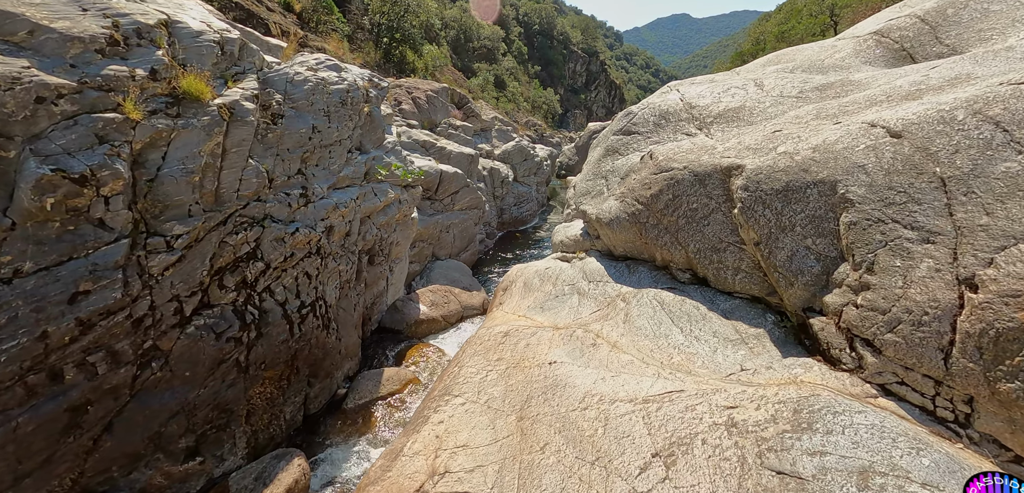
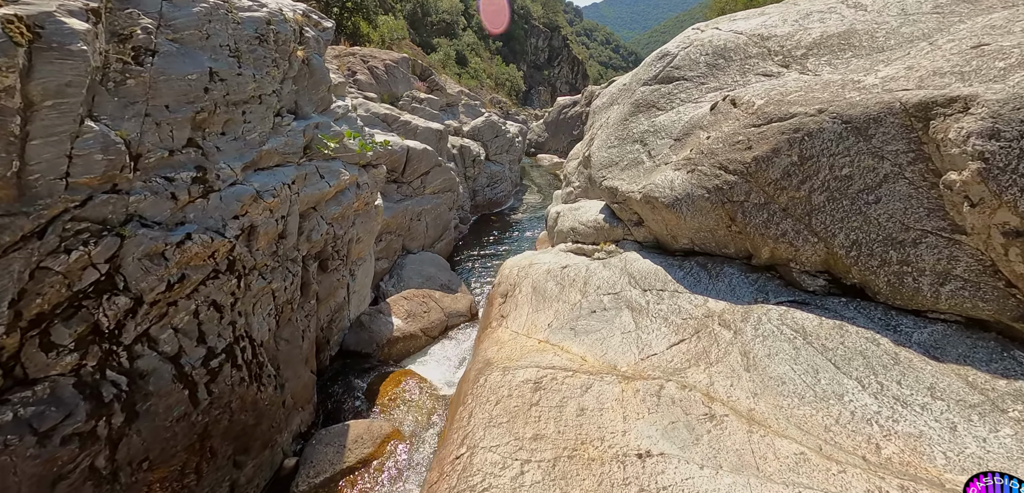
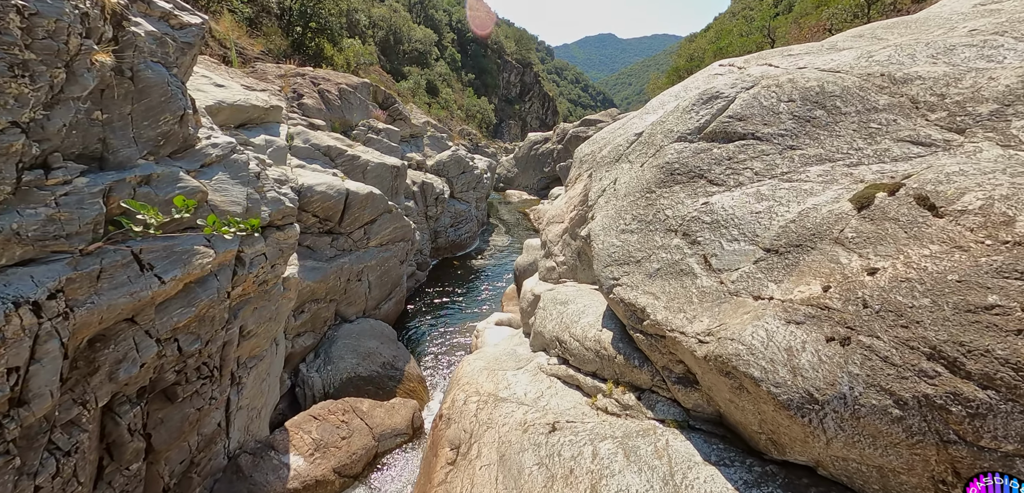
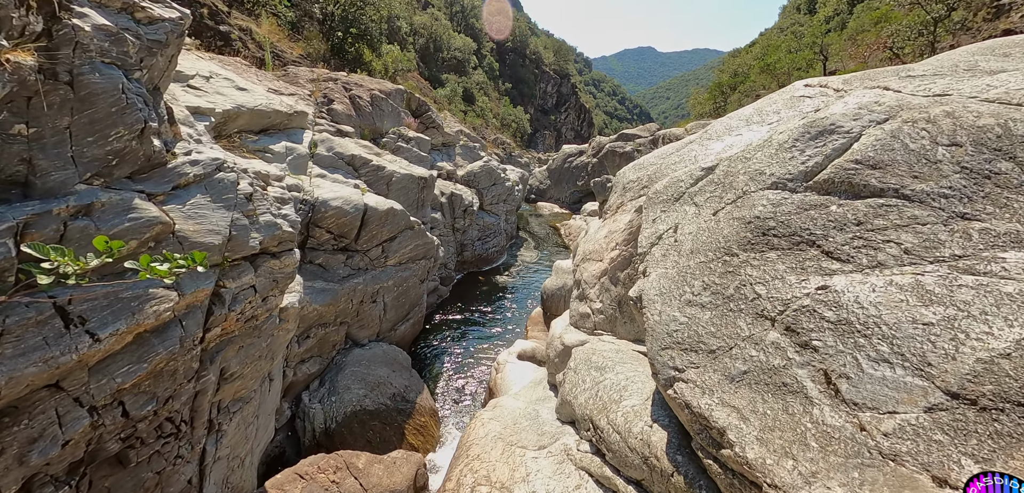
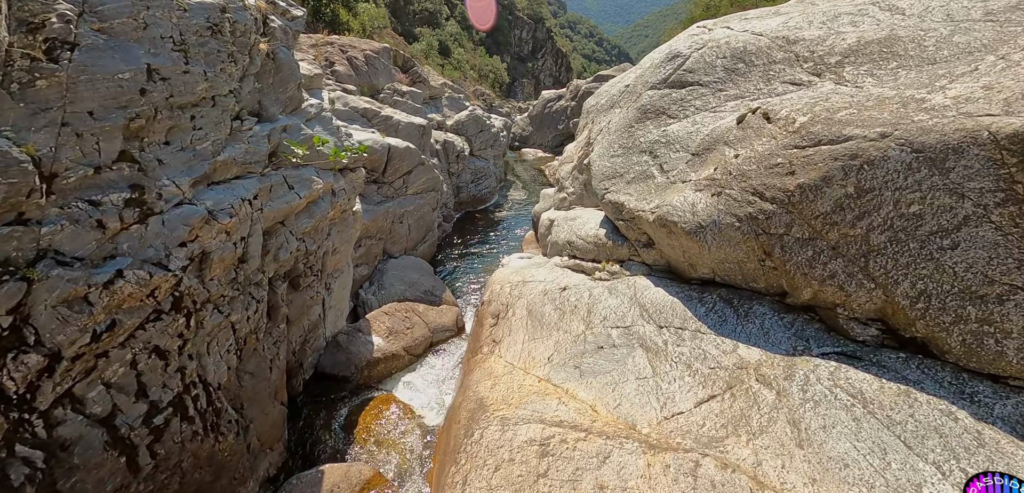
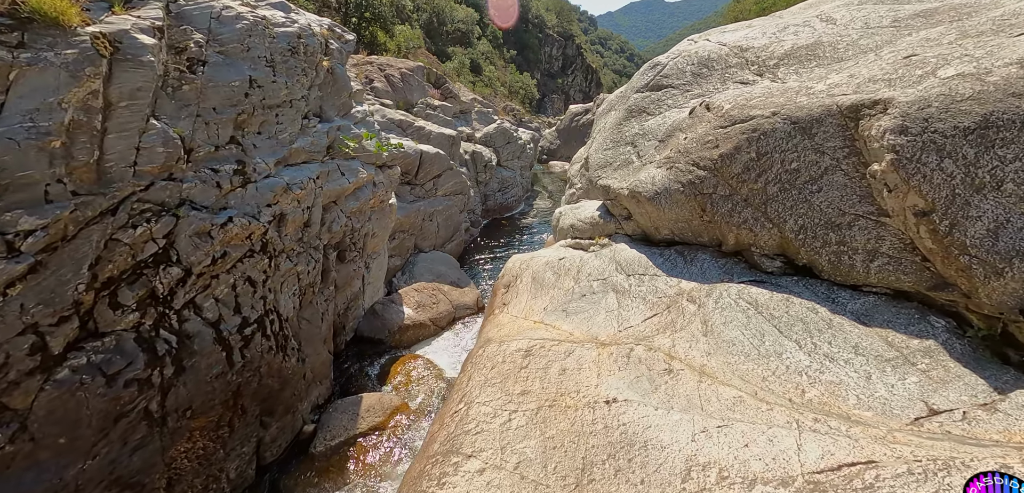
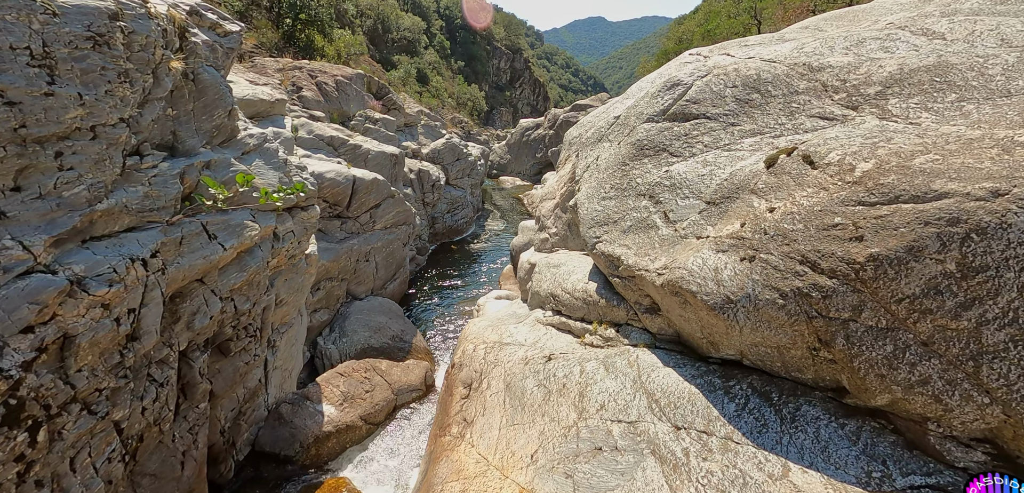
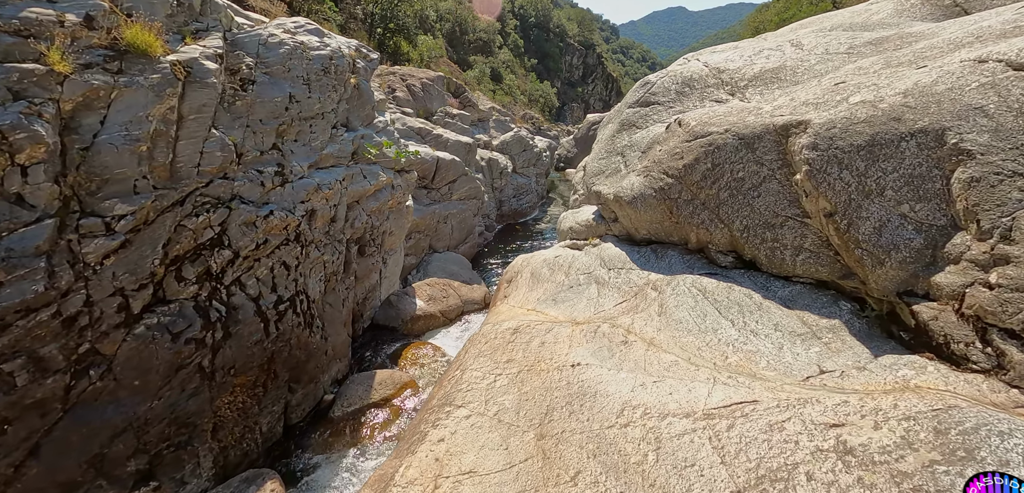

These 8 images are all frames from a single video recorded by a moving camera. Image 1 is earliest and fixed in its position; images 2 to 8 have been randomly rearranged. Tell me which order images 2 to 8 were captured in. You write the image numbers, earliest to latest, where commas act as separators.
8, 6, 2, 5, 7, 3, 4
